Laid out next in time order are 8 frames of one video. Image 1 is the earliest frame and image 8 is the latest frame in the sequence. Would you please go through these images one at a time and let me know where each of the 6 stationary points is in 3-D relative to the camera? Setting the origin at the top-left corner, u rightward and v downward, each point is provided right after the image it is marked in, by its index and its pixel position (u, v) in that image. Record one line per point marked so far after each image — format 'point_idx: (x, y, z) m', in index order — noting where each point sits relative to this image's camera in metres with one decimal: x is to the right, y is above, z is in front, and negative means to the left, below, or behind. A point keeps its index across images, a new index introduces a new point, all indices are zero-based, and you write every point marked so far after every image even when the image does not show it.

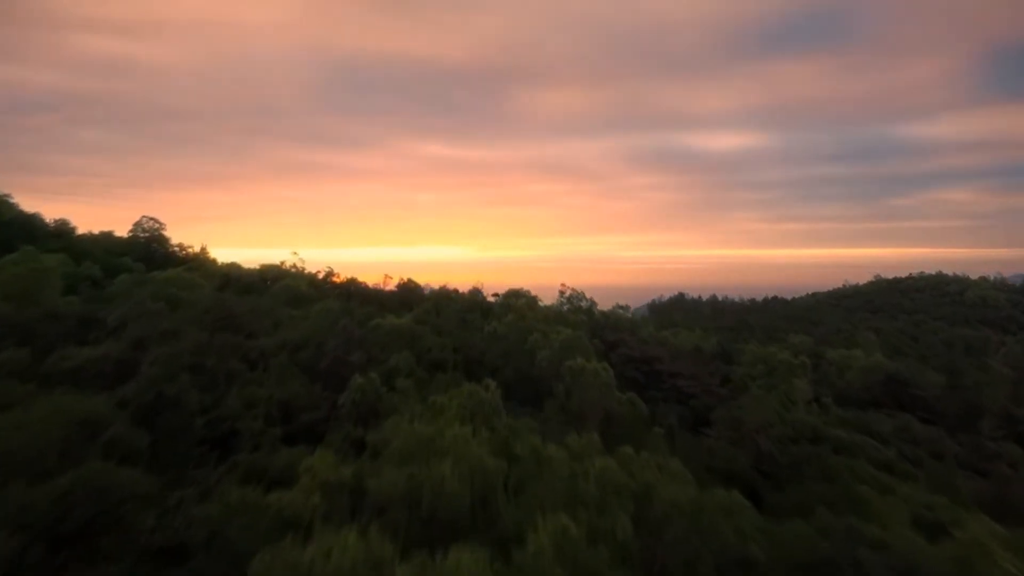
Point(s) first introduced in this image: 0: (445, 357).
0: (-0.4, -0.4, +8.4) m
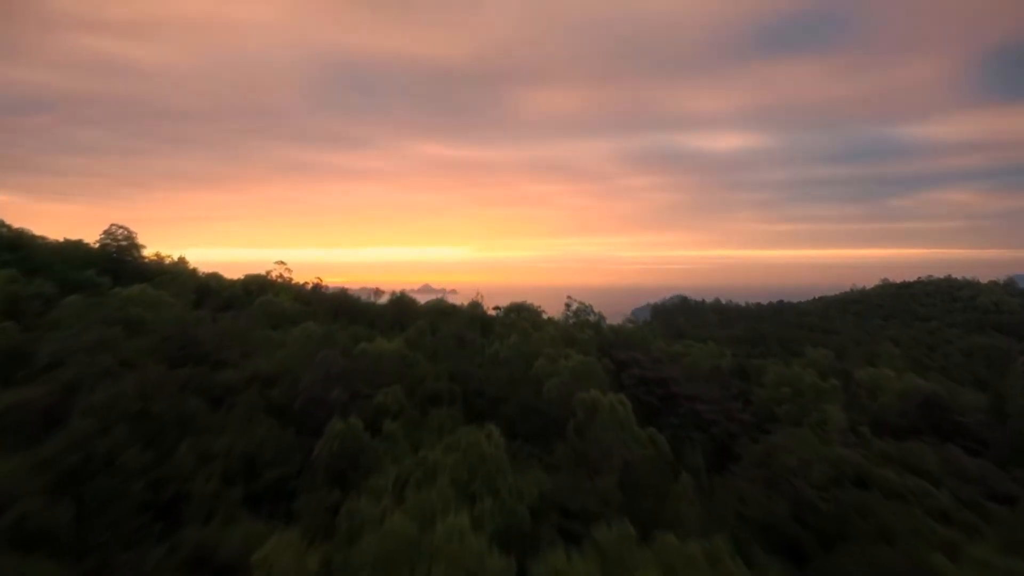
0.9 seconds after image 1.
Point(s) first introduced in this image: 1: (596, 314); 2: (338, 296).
0: (-0.4, -0.6, +7.4) m
1: (+0.9, -0.3, +14.9) m
2: (-1.7, -0.1, +12.7) m
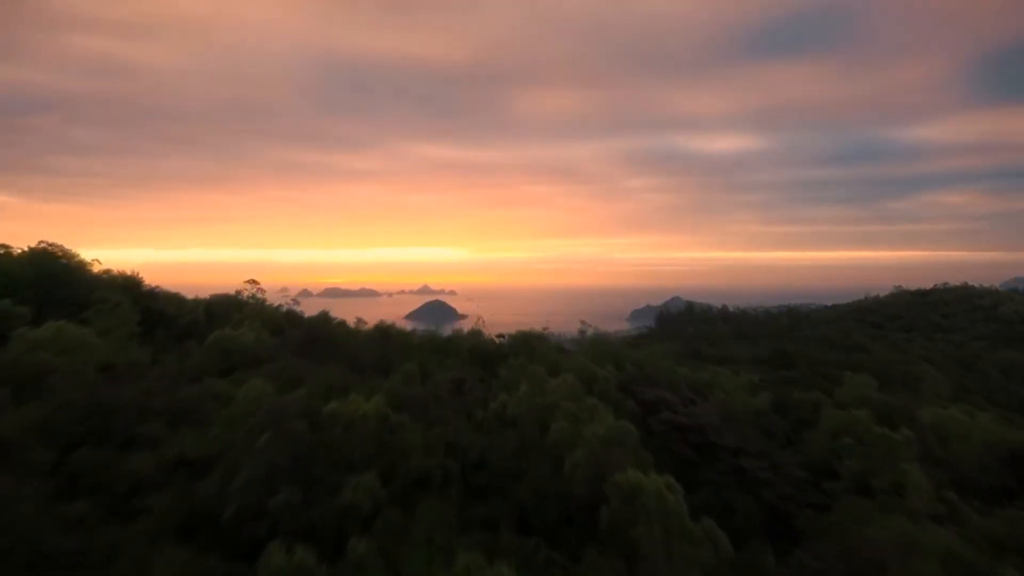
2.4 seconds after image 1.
0: (-0.3, -0.8, +5.7) m
1: (+0.9, -0.6, +13.1) m
2: (-1.6, -0.3, +10.9) m
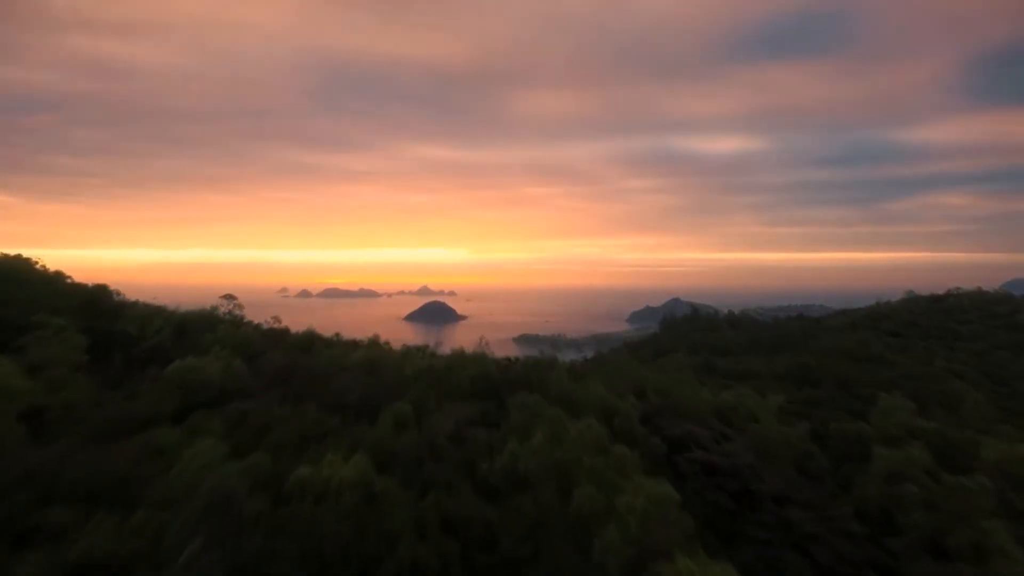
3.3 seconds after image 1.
0: (-0.3, -0.9, +4.4) m
1: (+1.0, -0.7, +11.9) m
2: (-1.6, -0.4, +9.7) m
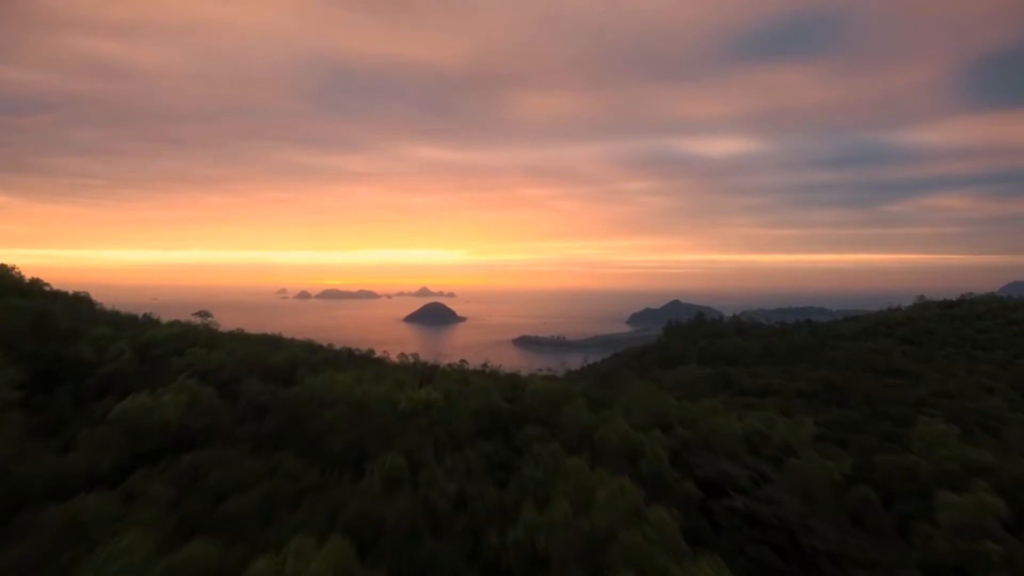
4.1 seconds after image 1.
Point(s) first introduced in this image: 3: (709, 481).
0: (-0.2, -1.0, +3.3) m
1: (+1.0, -0.8, +10.8) m
2: (-1.5, -0.6, +8.5) m
3: (+1.1, -1.1, +7.6) m
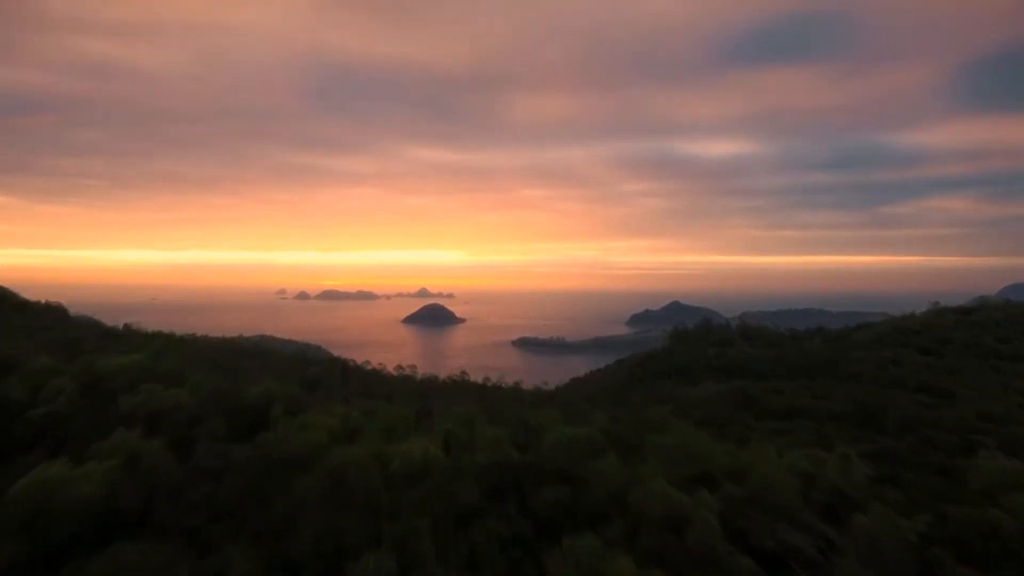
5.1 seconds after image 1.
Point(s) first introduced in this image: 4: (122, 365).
0: (-0.1, -1.1, +1.9) m
1: (+1.1, -0.9, +9.4) m
2: (-1.4, -0.7, +7.2) m
3: (+1.2, -1.2, +6.2) m
4: (-2.4, -0.5, +8.2) m
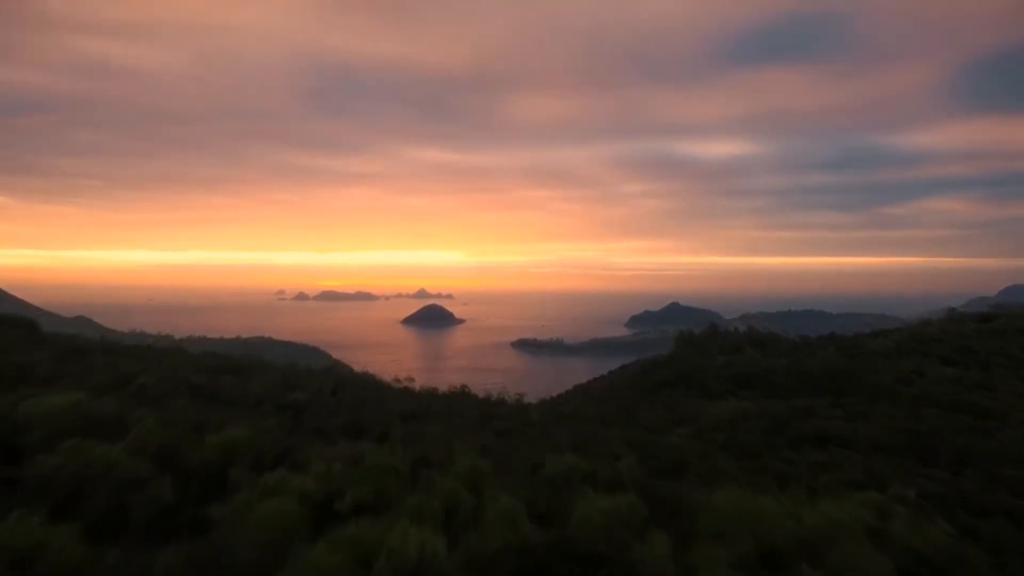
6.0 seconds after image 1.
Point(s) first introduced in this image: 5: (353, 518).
0: (-0.1, -1.3, +0.4) m
1: (+1.2, -1.1, +7.9) m
2: (-1.3, -0.8, +5.7) m
3: (+1.3, -1.4, +4.7) m
4: (-2.3, -0.6, +6.8) m
5: (-0.7, -0.9, +5.5) m
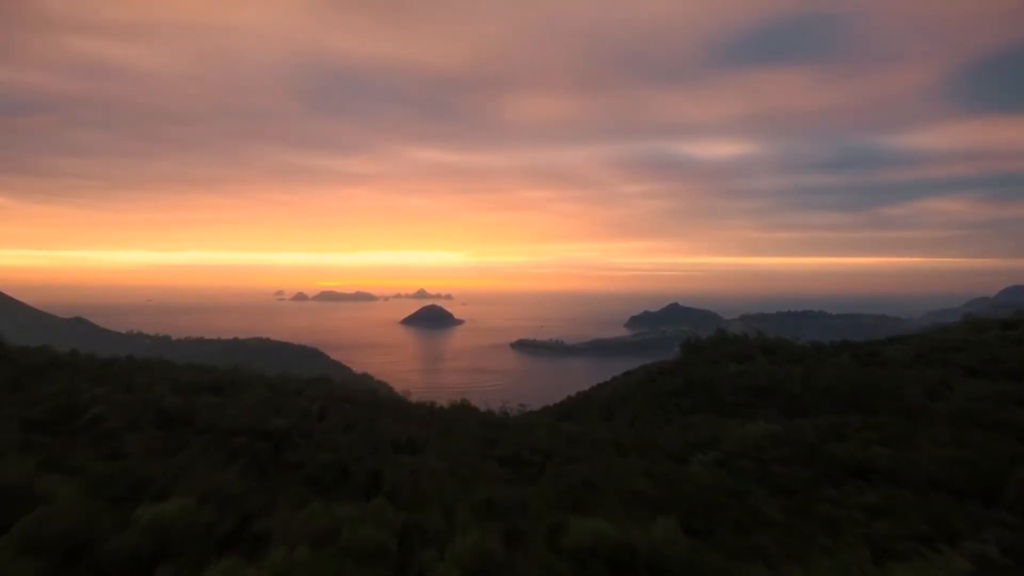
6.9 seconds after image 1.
0: (0.0, -1.4, -1.1) m
1: (+1.3, -1.2, +6.4) m
2: (-1.3, -1.0, +4.2) m
3: (+1.3, -1.5, +3.2) m
4: (-2.3, -0.7, +5.2) m
5: (-0.6, -1.0, +4.0) m
